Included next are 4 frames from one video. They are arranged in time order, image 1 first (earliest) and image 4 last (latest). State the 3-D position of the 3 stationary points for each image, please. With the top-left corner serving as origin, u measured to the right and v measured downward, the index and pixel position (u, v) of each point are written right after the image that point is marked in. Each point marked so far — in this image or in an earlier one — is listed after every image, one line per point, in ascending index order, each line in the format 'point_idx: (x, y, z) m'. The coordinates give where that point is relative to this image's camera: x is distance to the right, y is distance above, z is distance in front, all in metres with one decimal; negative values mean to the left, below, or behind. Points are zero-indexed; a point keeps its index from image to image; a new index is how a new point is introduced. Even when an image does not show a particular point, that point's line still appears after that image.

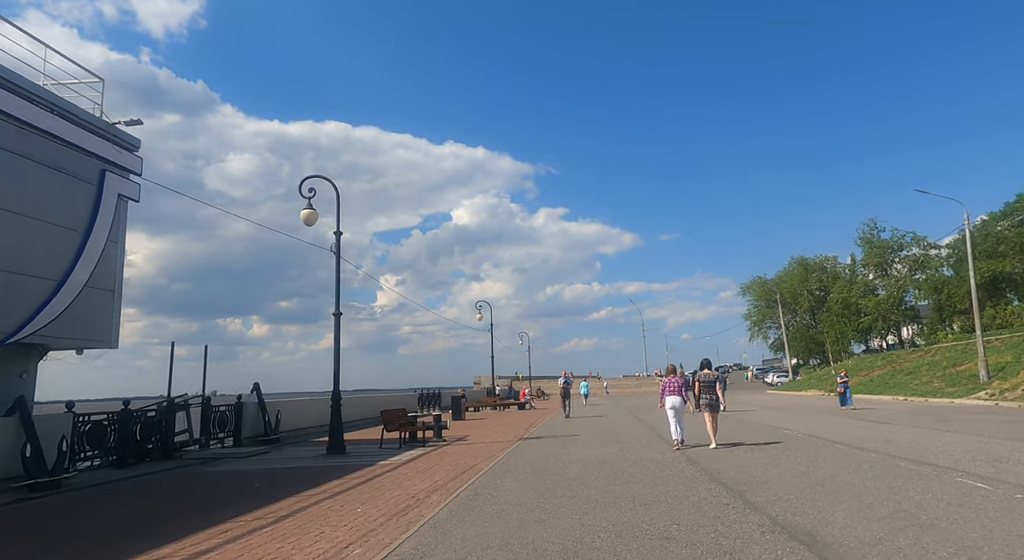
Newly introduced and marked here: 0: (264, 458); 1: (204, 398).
0: (-5.9, -4.2, +15.0) m
1: (-7.7, -3.0, +16.0) m
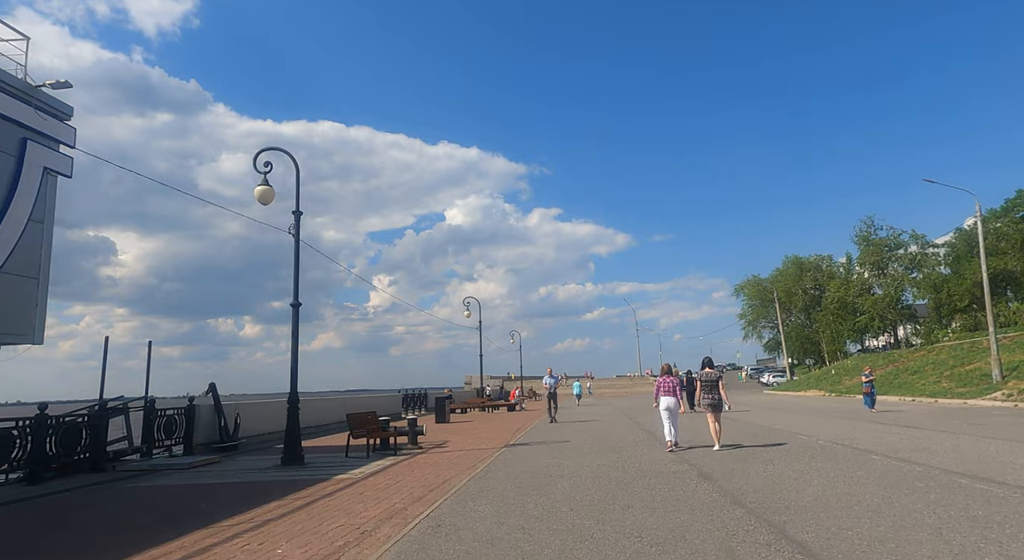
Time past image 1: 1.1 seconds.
0: (-6.2, -3.9, +13.2) m
1: (-8.1, -2.7, +14.1) m
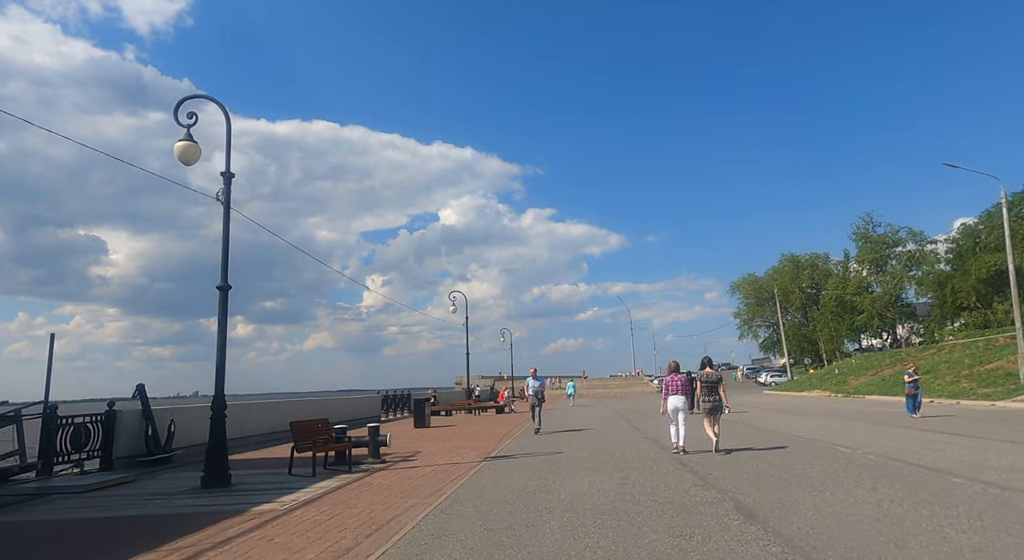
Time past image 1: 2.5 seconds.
0: (-6.6, -3.5, +10.7) m
1: (-8.5, -2.3, +11.6) m
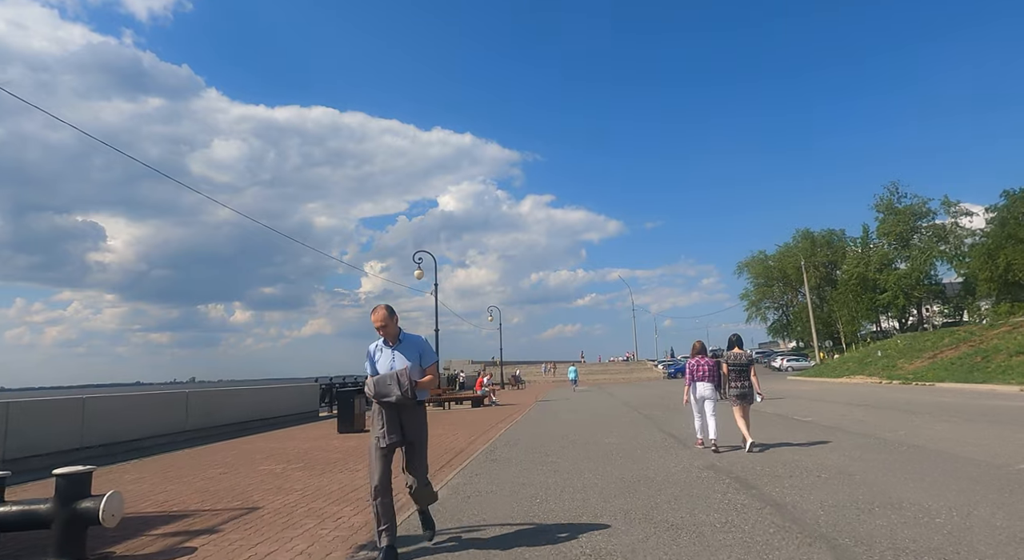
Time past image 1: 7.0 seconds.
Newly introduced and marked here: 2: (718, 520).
0: (-7.3, -2.2, +3.0) m
1: (-9.1, -0.9, +3.9) m
2: (+2.0, -2.1, +5.5) m
